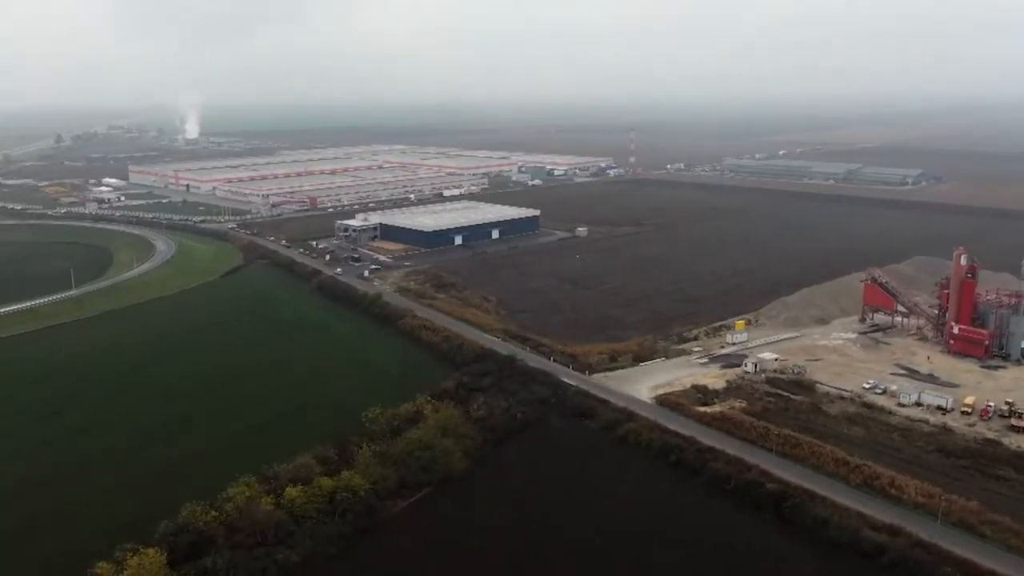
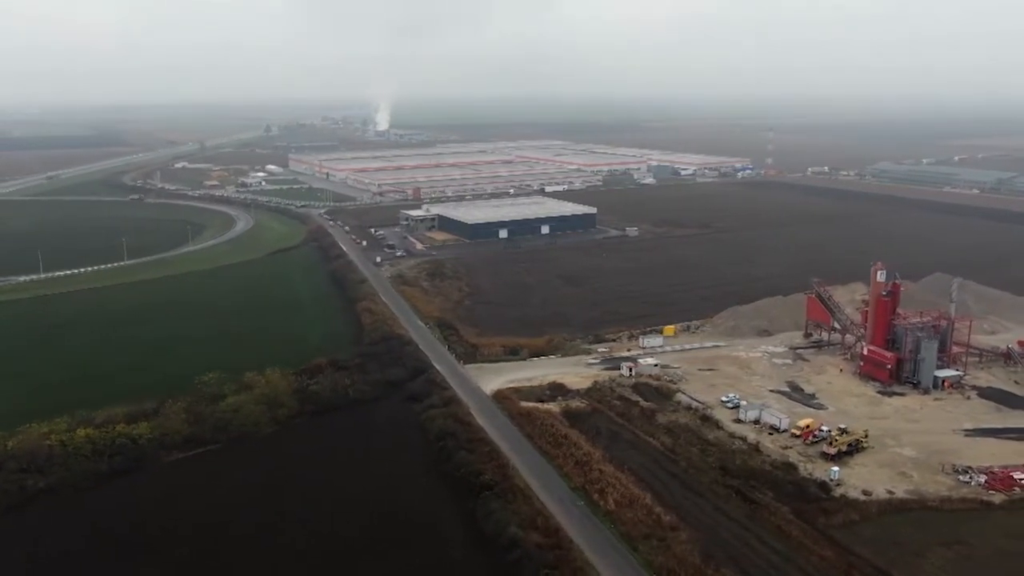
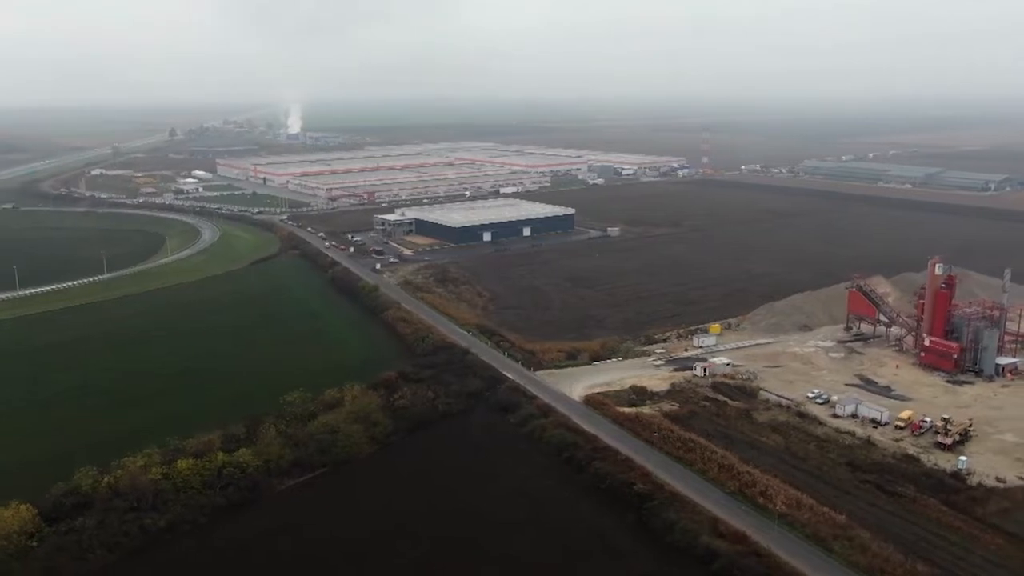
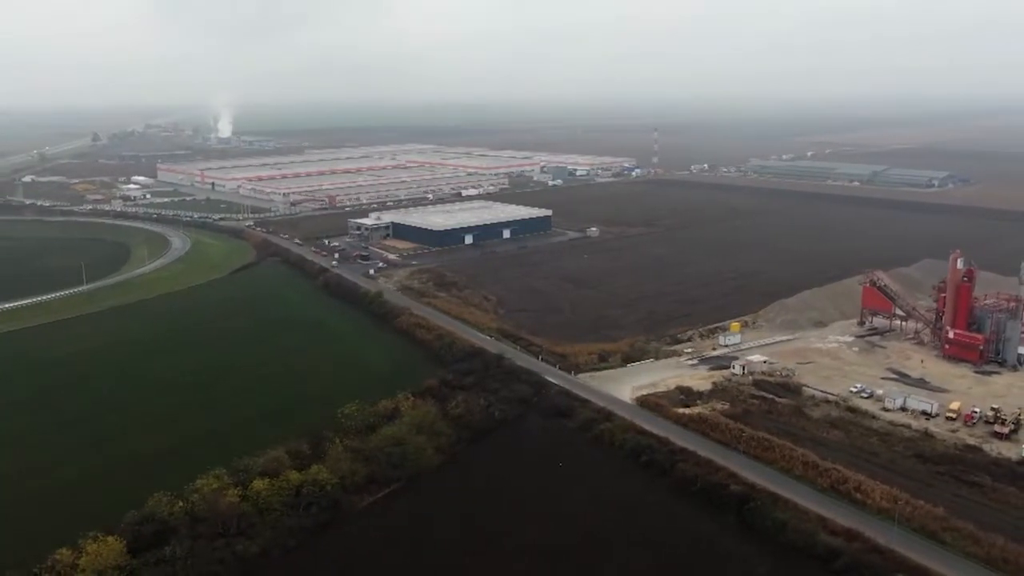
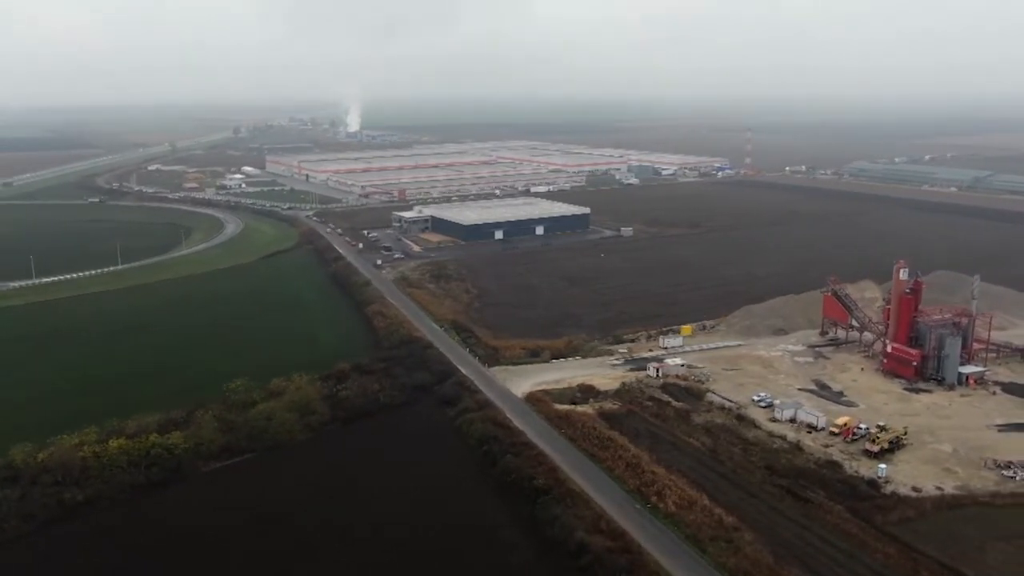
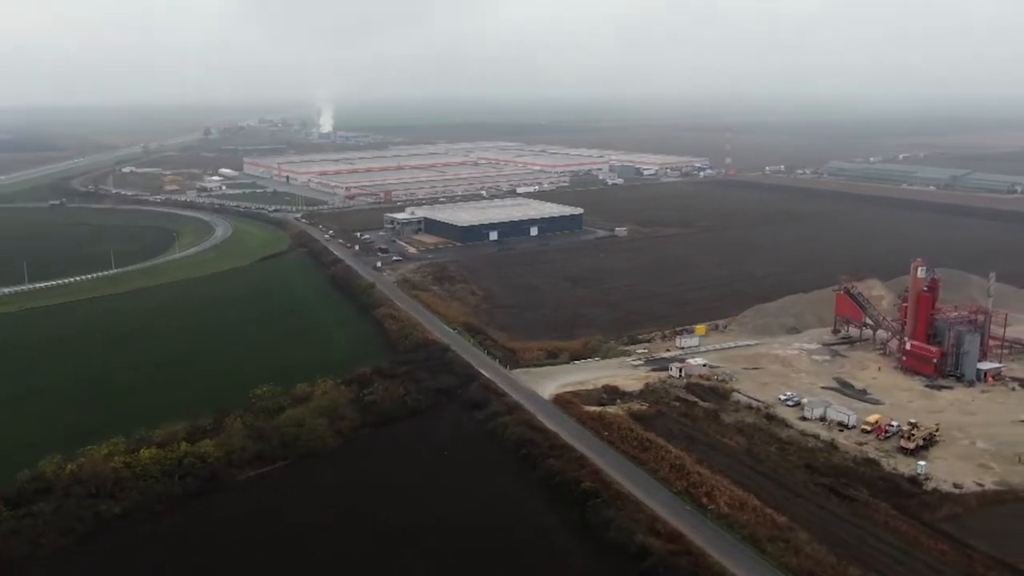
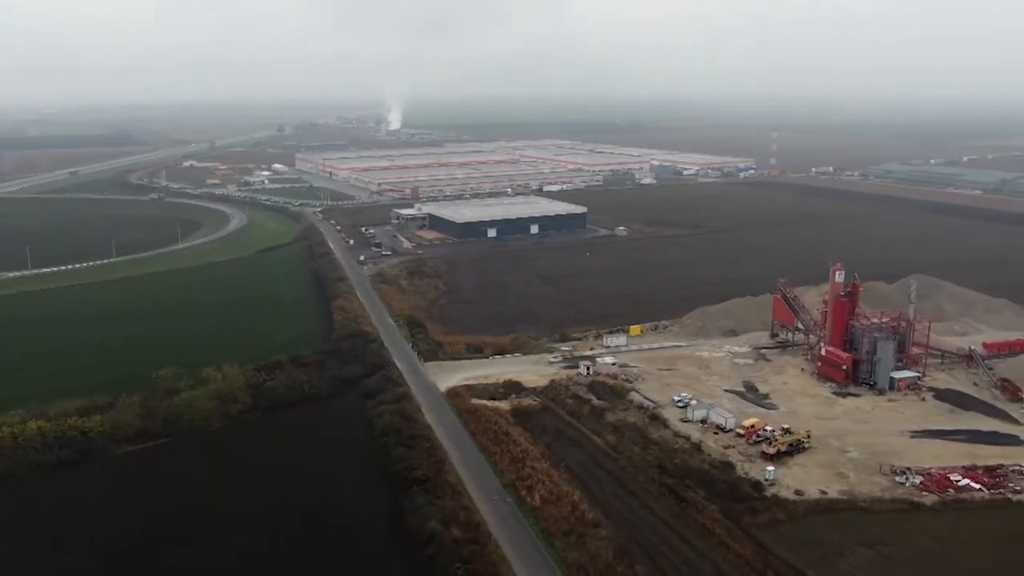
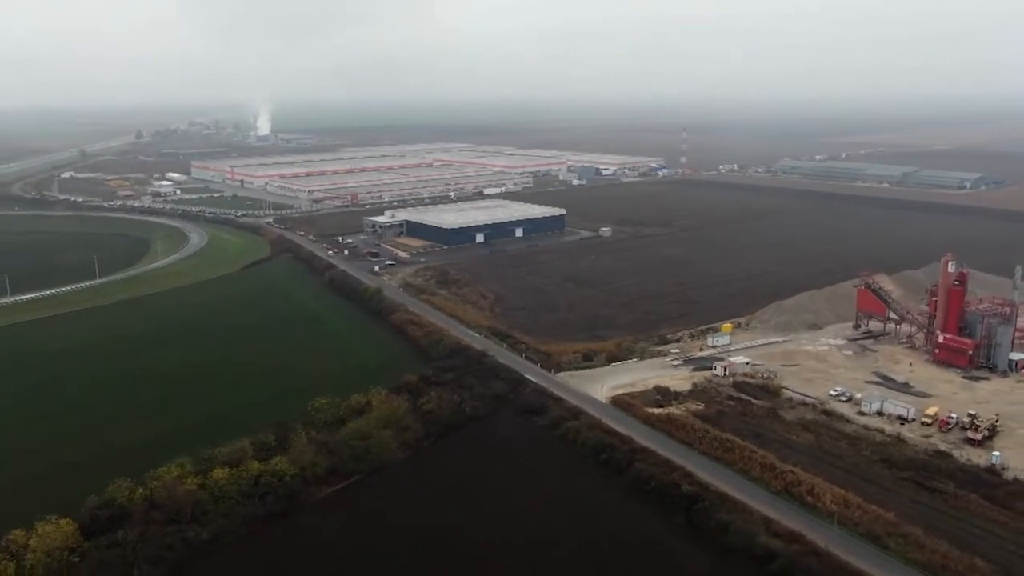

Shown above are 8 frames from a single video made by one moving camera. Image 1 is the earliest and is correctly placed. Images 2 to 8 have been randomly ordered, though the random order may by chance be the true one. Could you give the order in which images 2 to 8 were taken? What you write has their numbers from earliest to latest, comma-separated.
4, 8, 3, 6, 5, 2, 7
